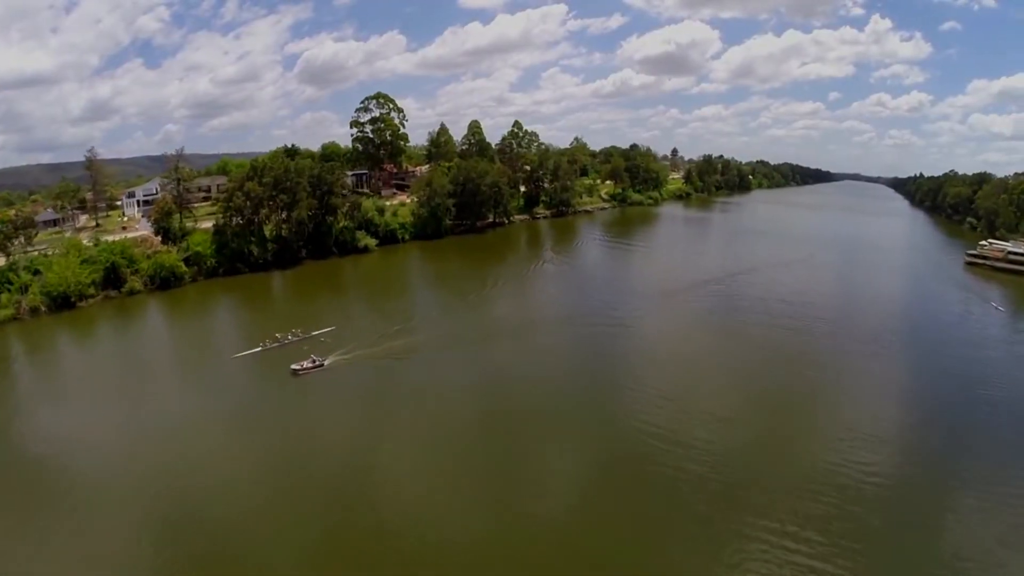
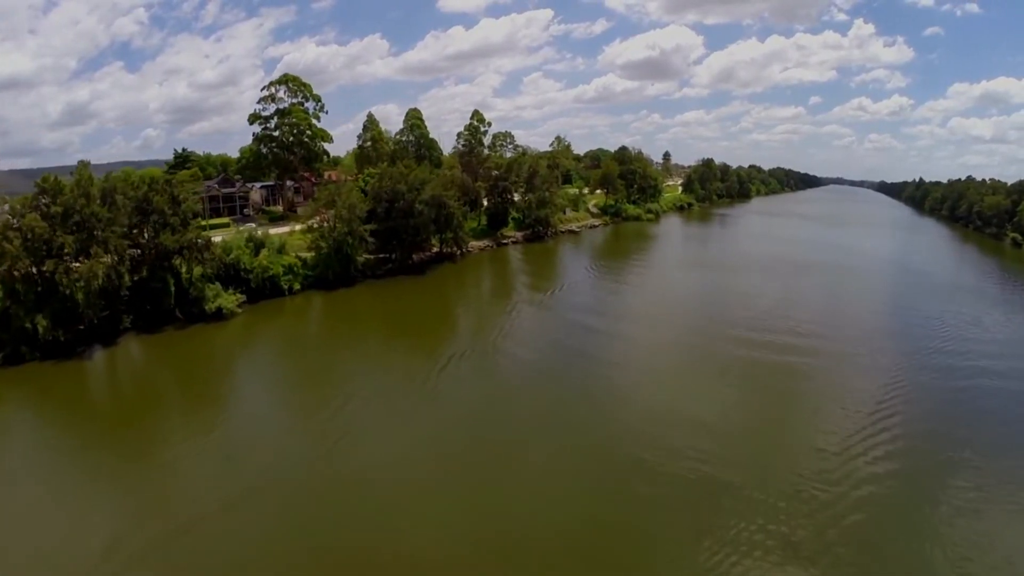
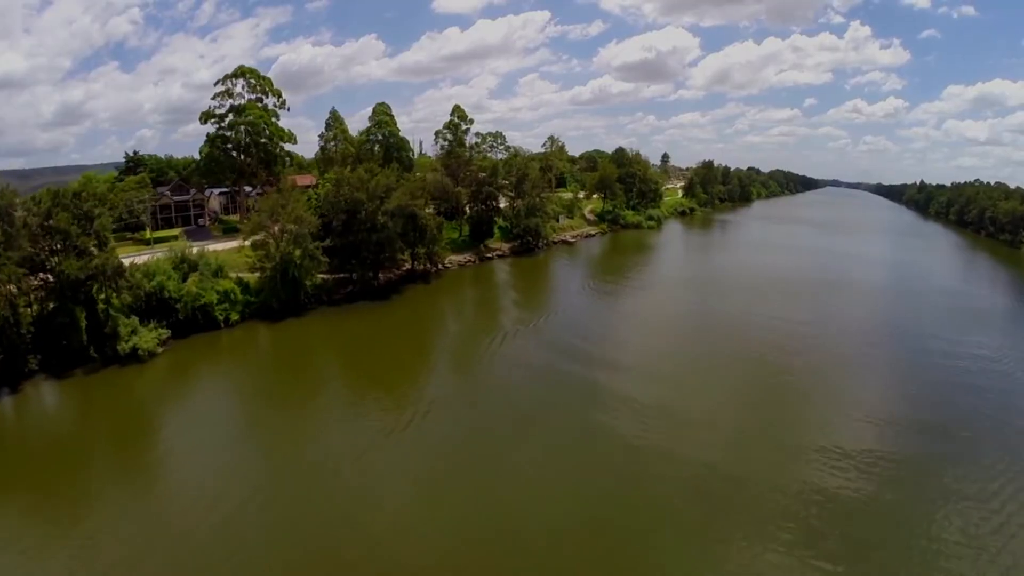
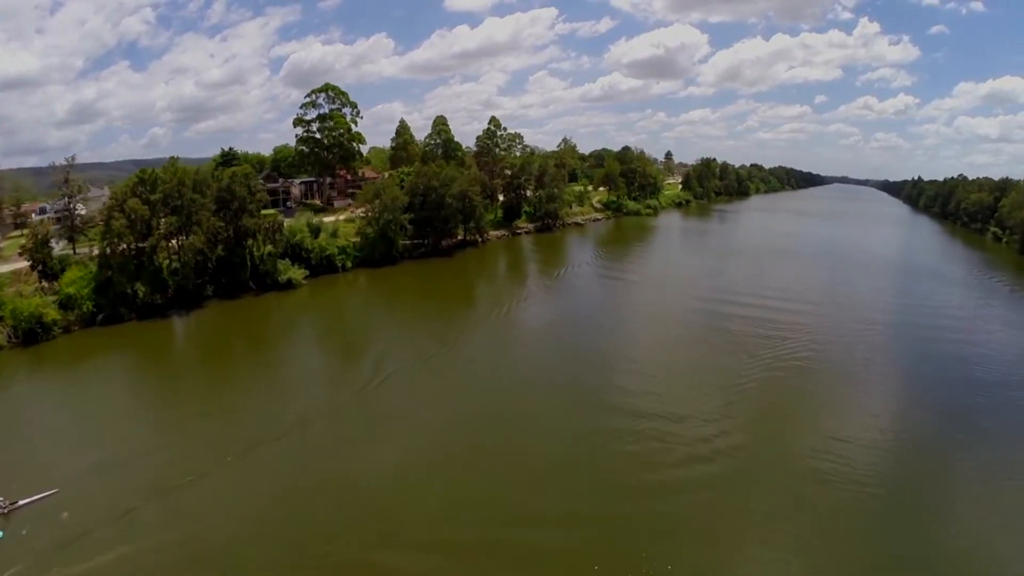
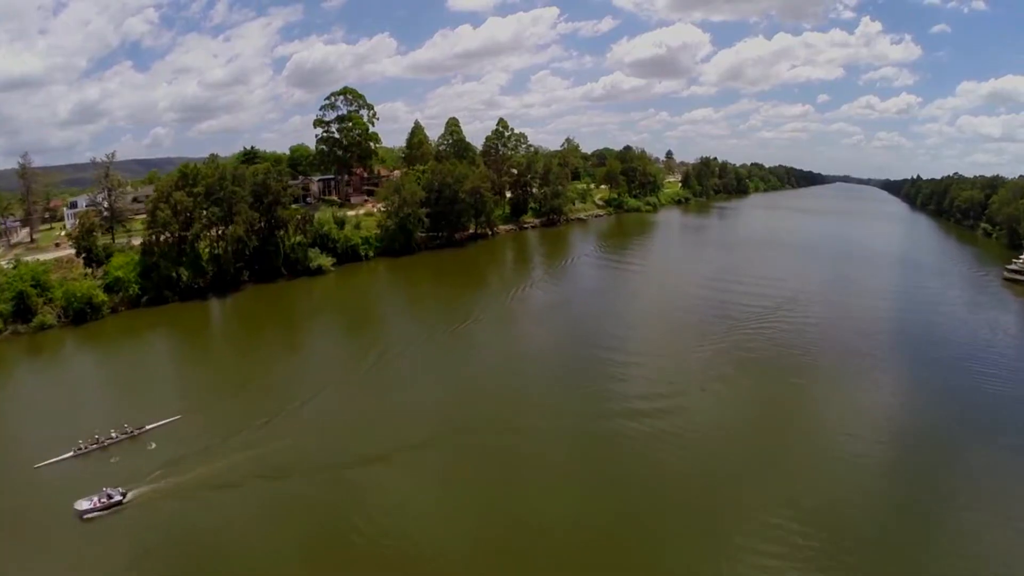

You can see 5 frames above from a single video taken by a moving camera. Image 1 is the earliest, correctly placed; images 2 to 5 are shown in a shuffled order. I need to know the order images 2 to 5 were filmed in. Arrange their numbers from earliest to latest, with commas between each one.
5, 4, 2, 3
